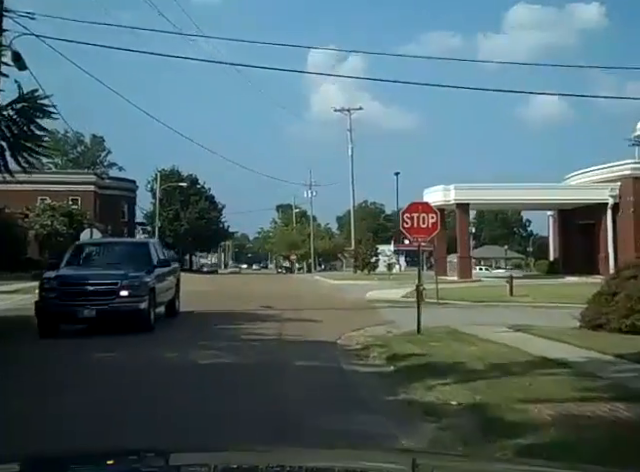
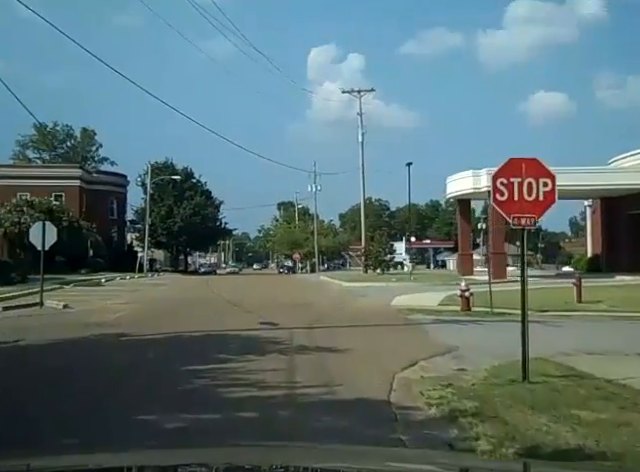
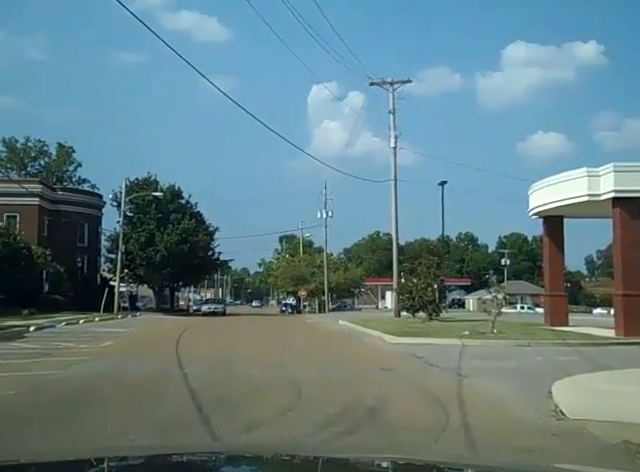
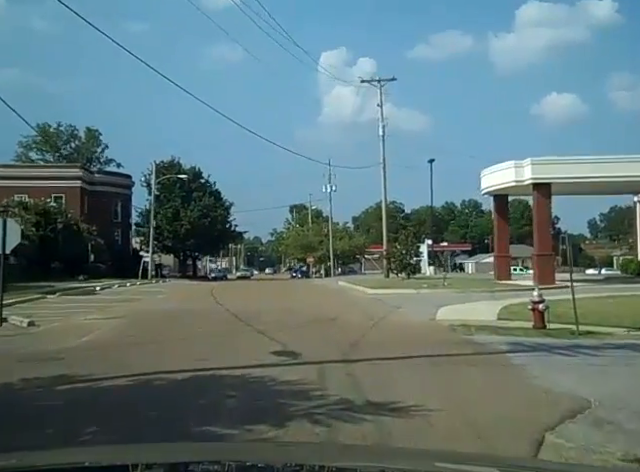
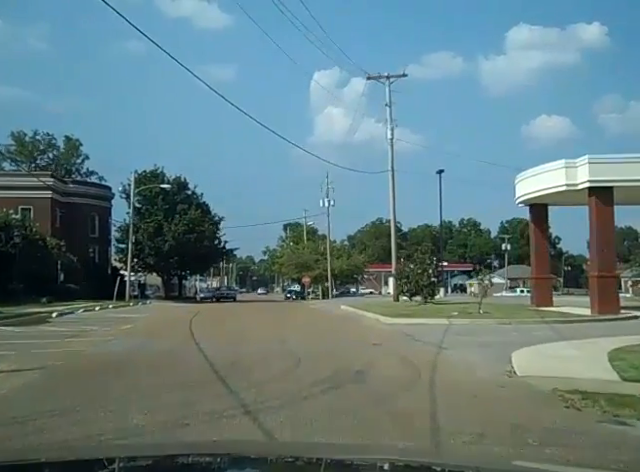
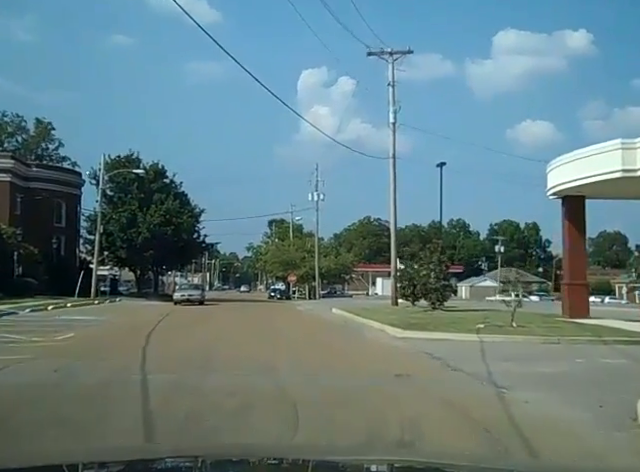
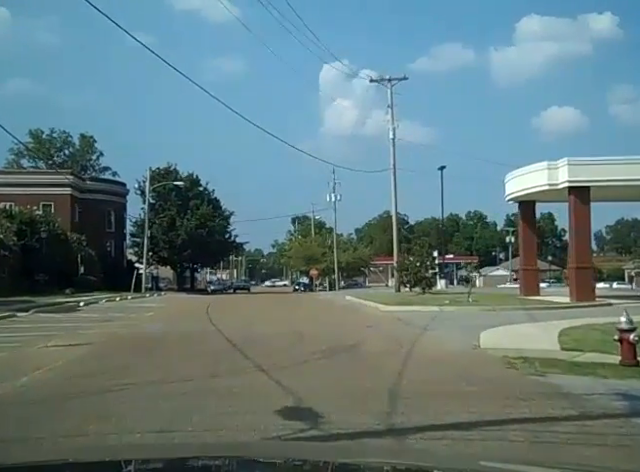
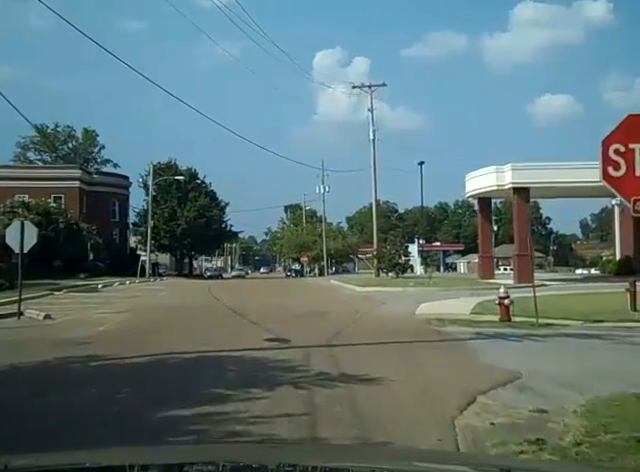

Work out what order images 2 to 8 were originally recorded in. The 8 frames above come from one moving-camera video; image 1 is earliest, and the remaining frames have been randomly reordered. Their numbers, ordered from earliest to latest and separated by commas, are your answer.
2, 8, 4, 7, 5, 3, 6
